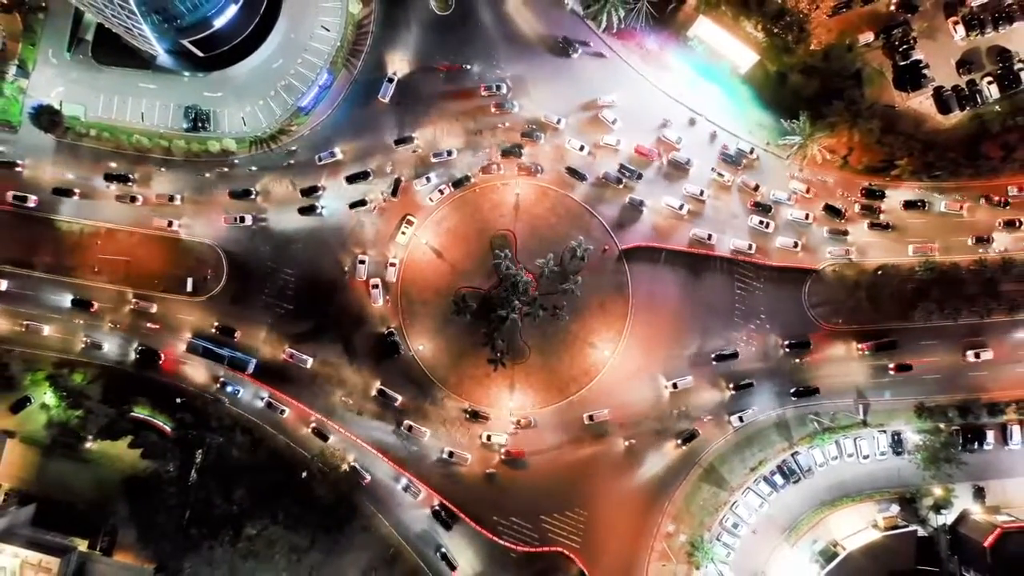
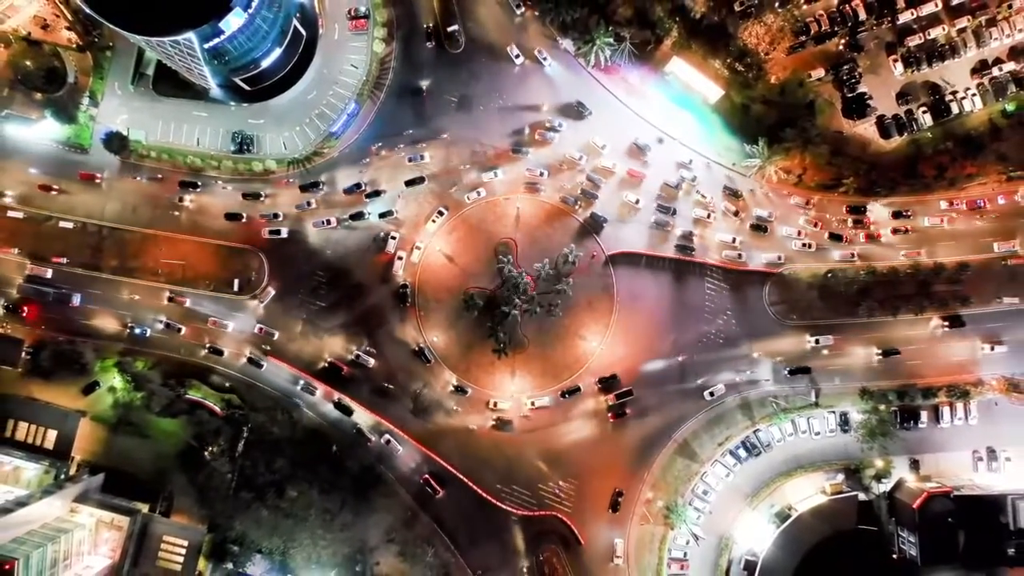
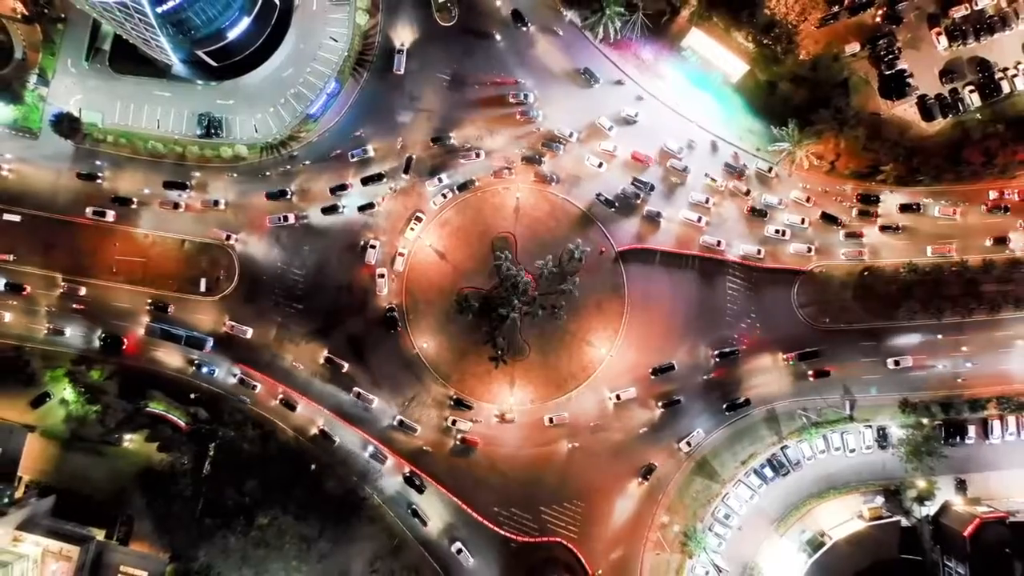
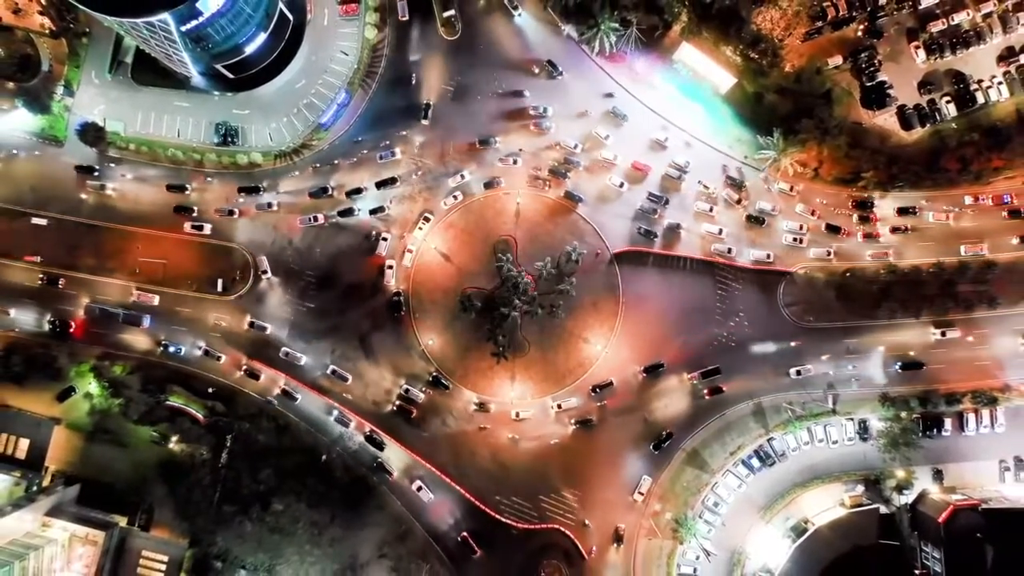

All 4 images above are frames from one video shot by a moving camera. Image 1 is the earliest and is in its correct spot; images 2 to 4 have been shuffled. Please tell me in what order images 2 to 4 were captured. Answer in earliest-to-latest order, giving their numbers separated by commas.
3, 4, 2
